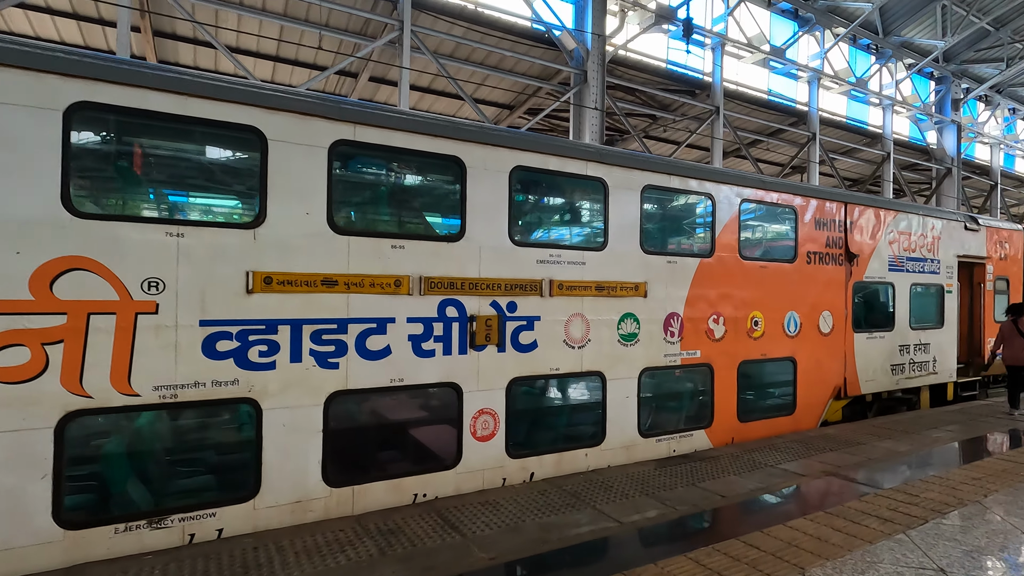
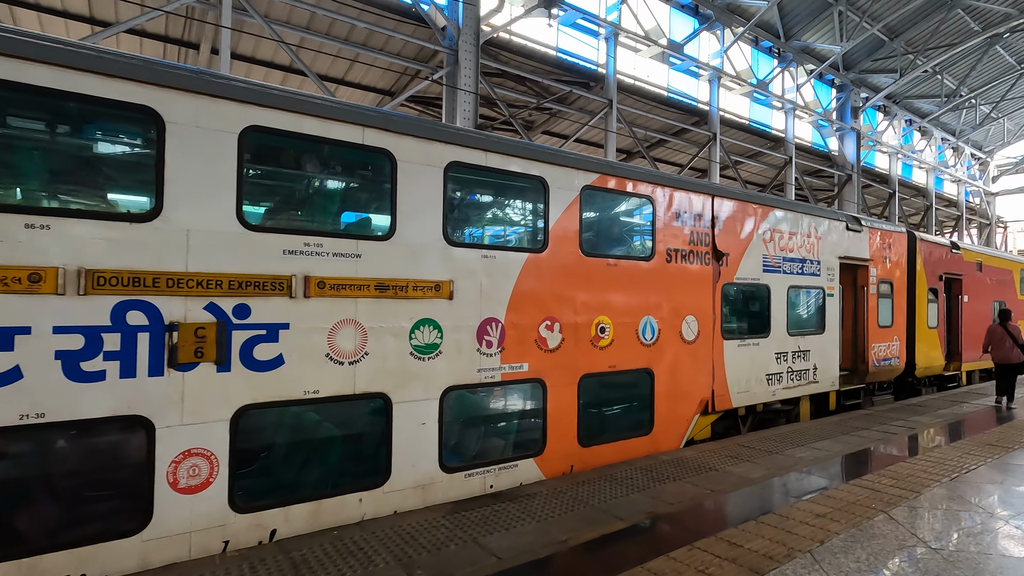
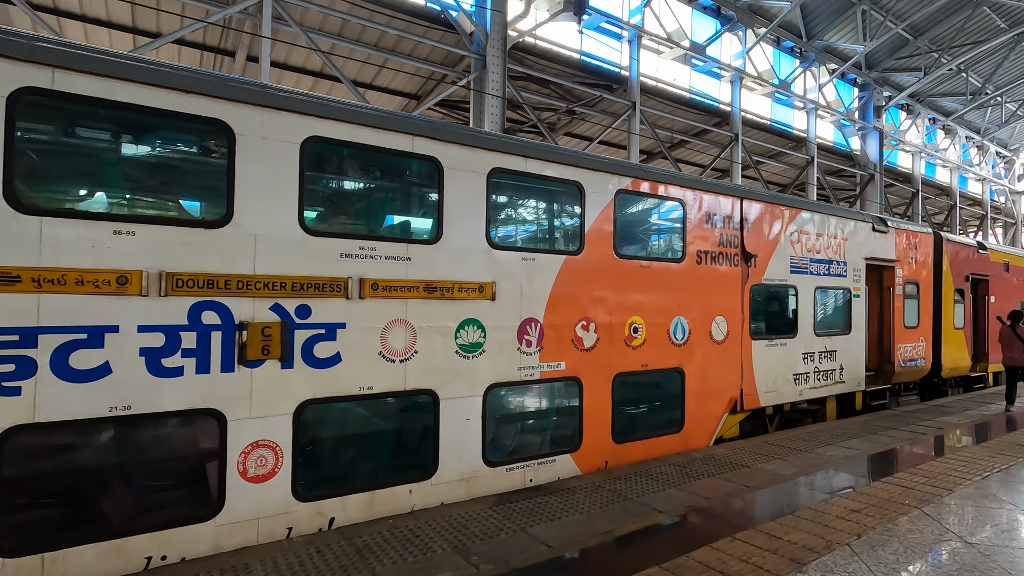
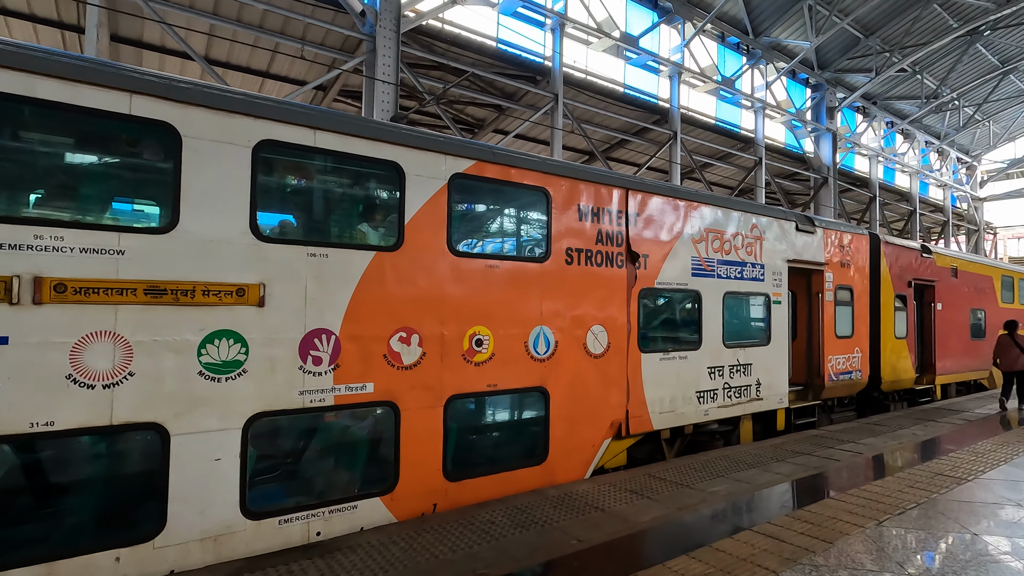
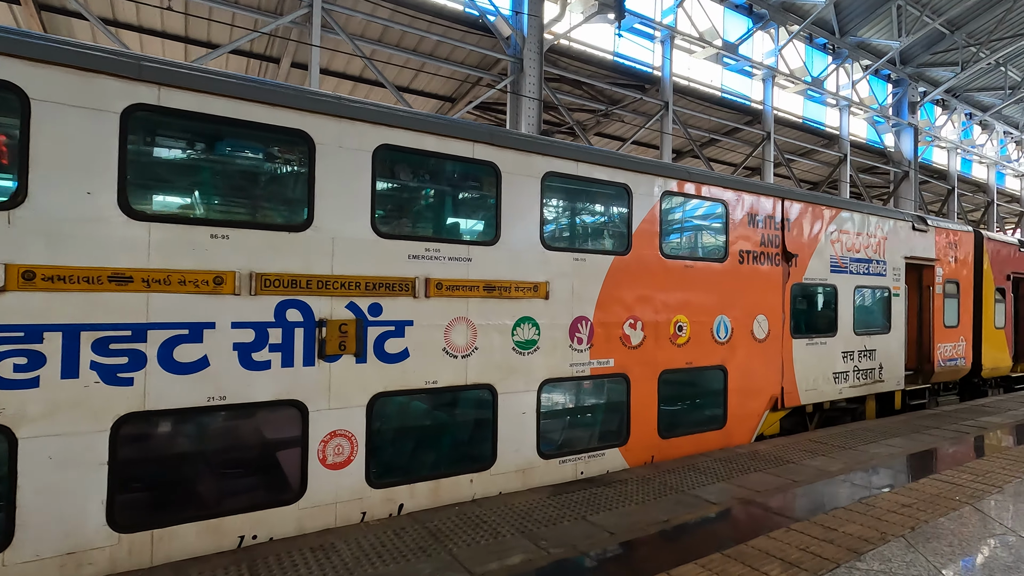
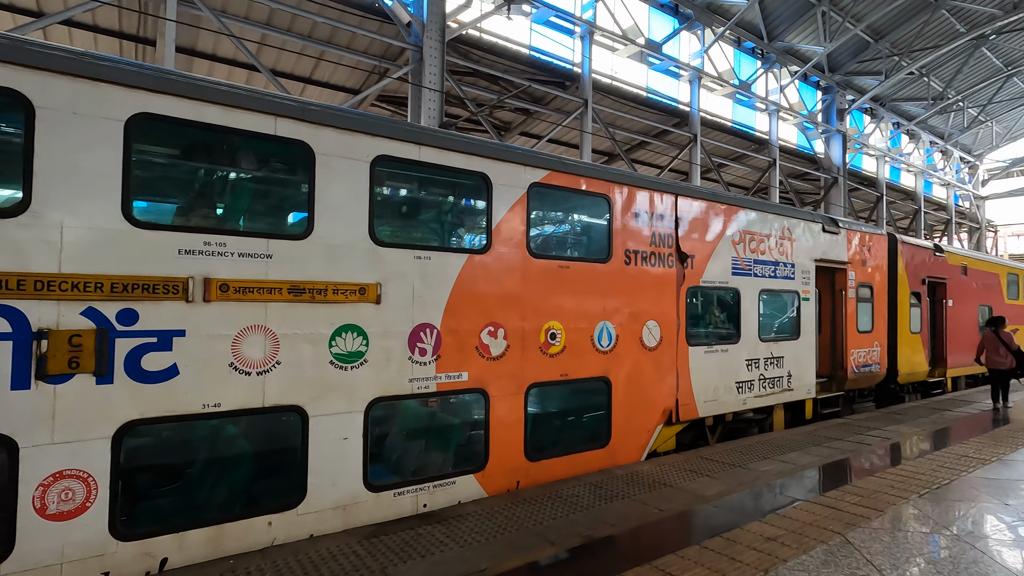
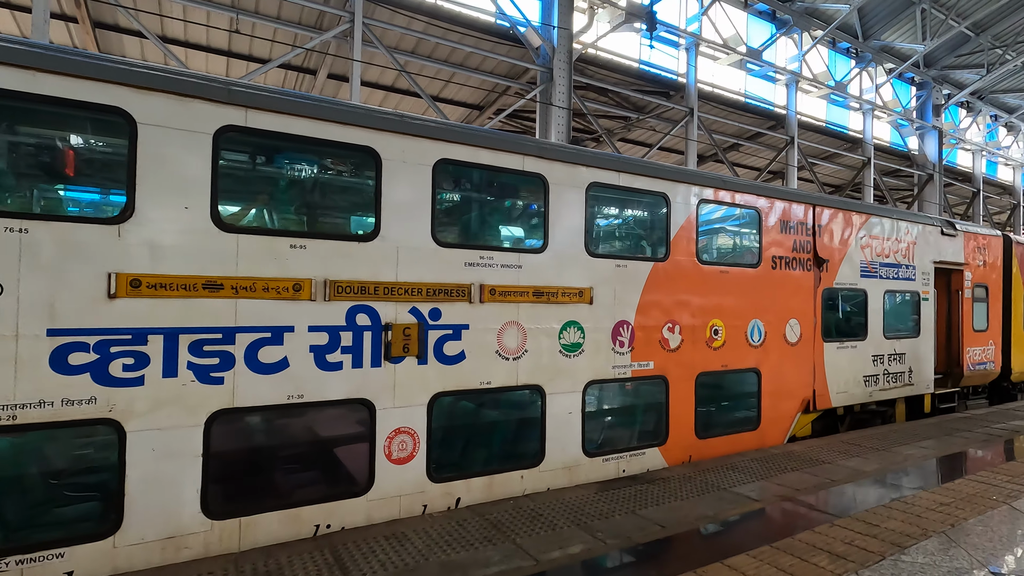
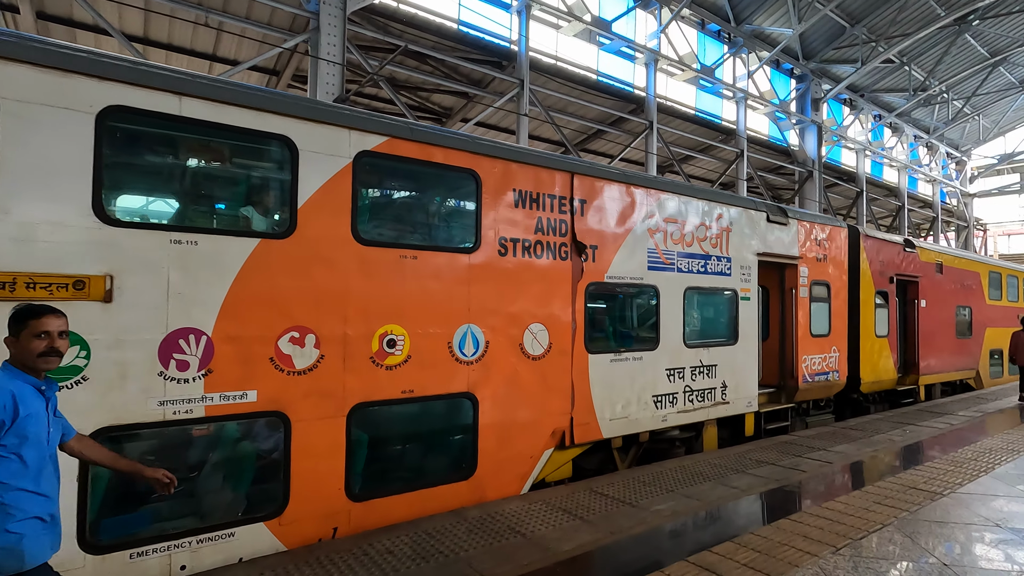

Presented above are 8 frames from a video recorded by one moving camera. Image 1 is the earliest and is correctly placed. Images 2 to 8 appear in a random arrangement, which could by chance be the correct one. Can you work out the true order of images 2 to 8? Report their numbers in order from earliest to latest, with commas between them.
7, 5, 3, 2, 6, 4, 8
